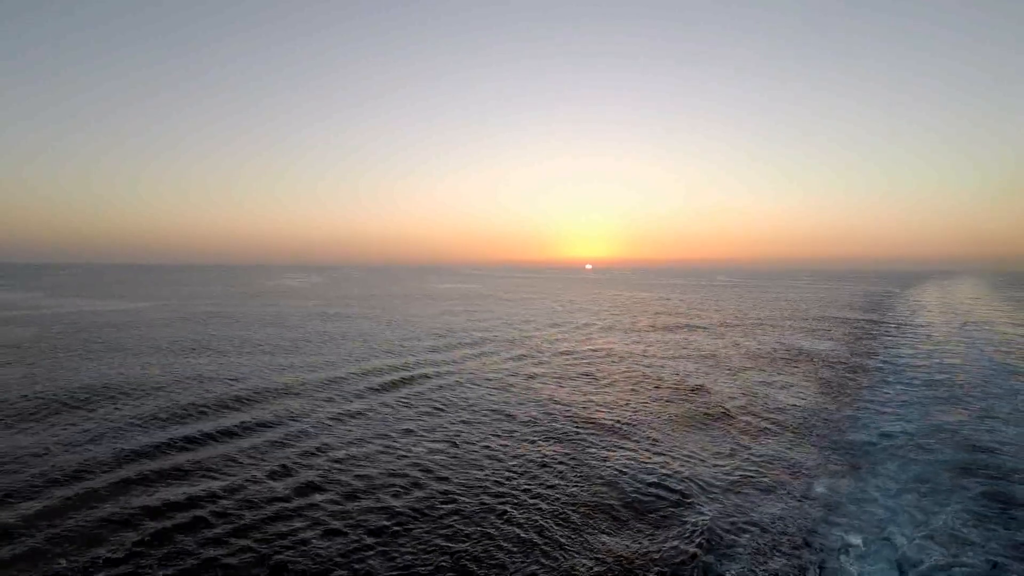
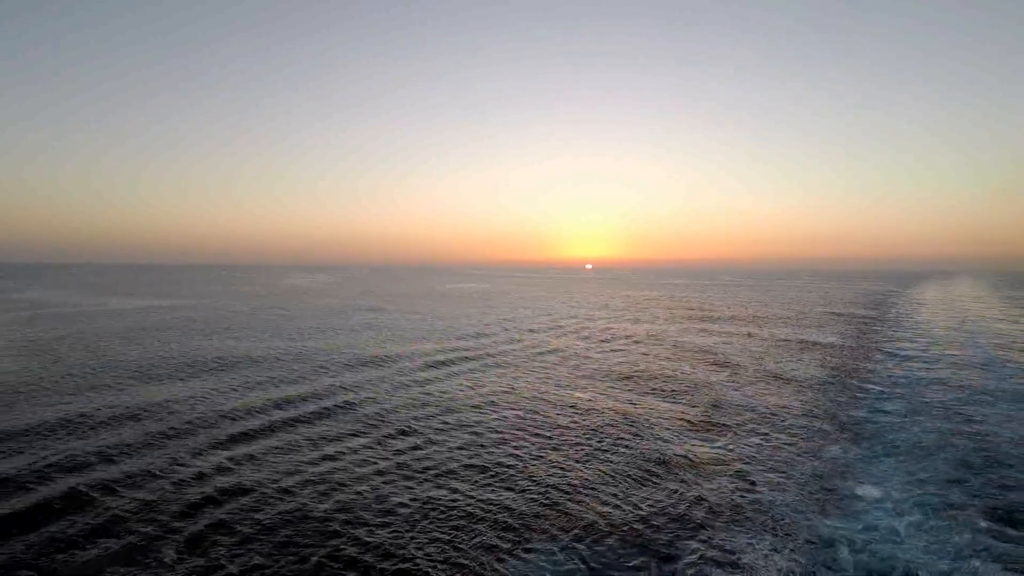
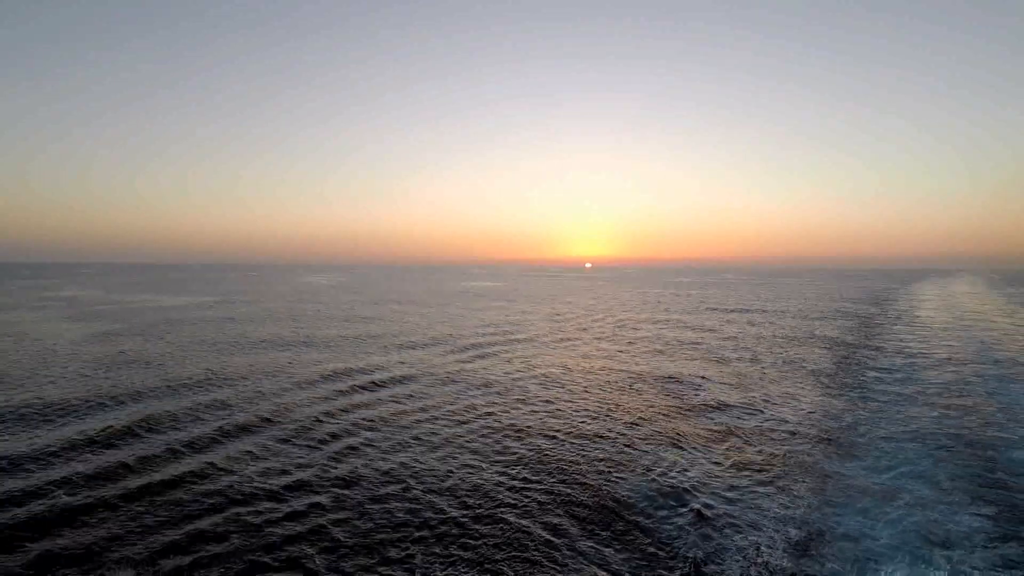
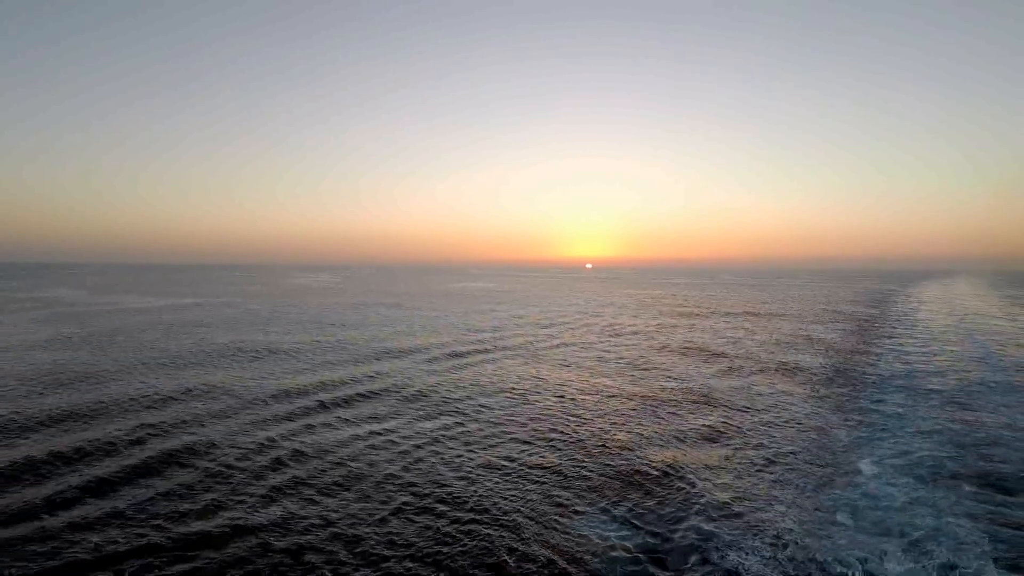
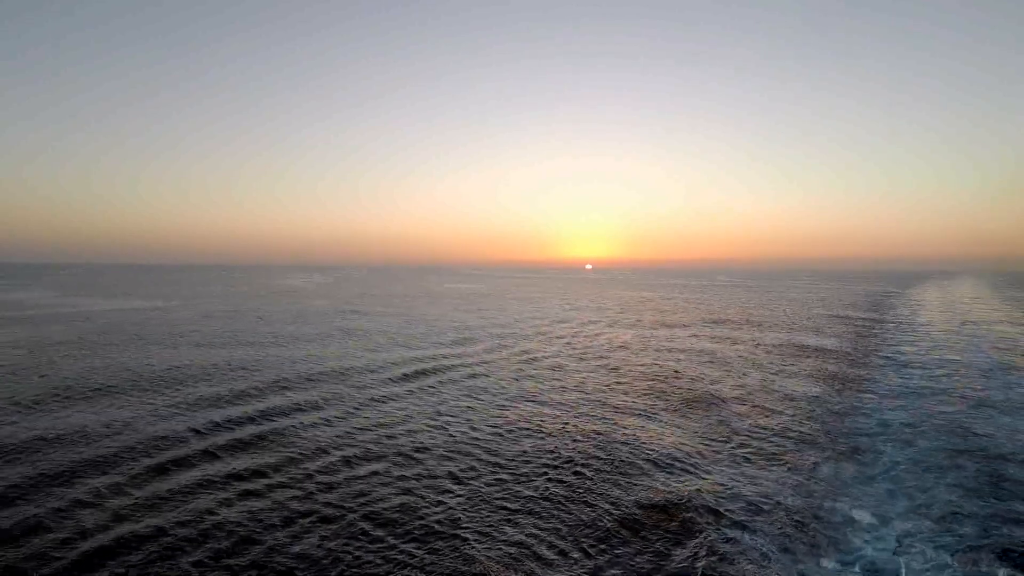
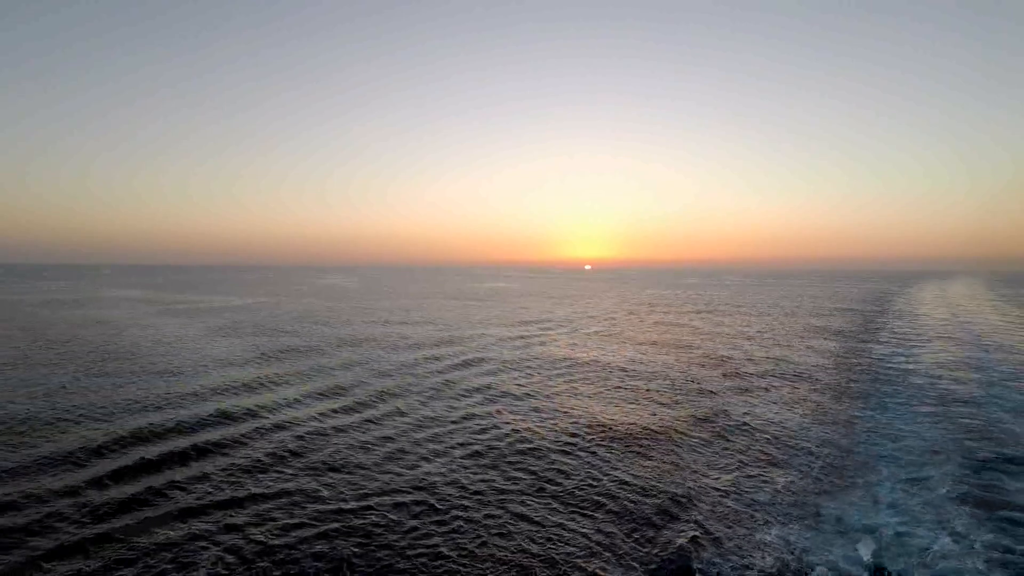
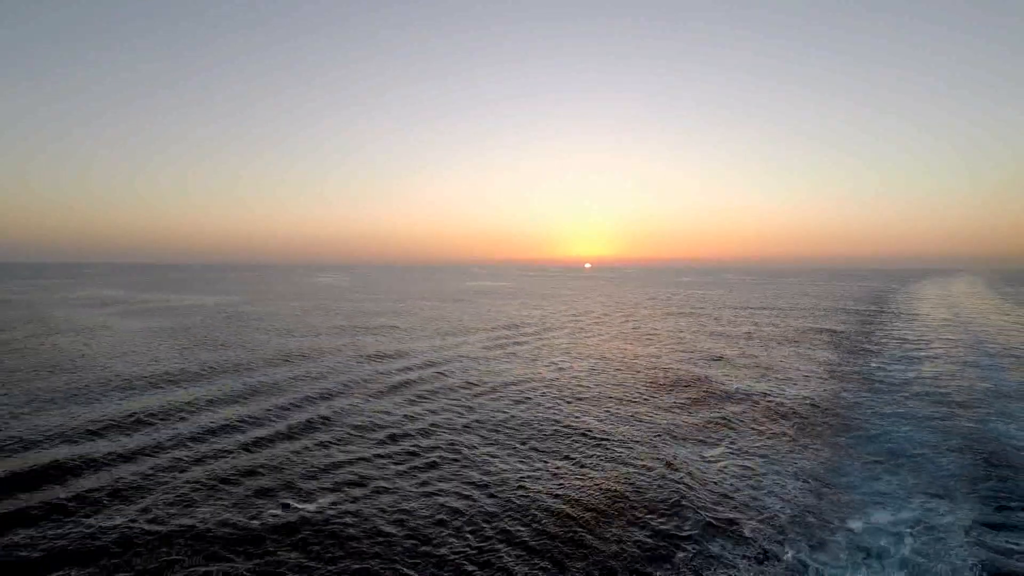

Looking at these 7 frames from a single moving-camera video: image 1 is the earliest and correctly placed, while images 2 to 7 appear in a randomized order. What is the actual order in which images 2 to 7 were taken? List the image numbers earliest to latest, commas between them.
5, 2, 4, 3, 7, 6
